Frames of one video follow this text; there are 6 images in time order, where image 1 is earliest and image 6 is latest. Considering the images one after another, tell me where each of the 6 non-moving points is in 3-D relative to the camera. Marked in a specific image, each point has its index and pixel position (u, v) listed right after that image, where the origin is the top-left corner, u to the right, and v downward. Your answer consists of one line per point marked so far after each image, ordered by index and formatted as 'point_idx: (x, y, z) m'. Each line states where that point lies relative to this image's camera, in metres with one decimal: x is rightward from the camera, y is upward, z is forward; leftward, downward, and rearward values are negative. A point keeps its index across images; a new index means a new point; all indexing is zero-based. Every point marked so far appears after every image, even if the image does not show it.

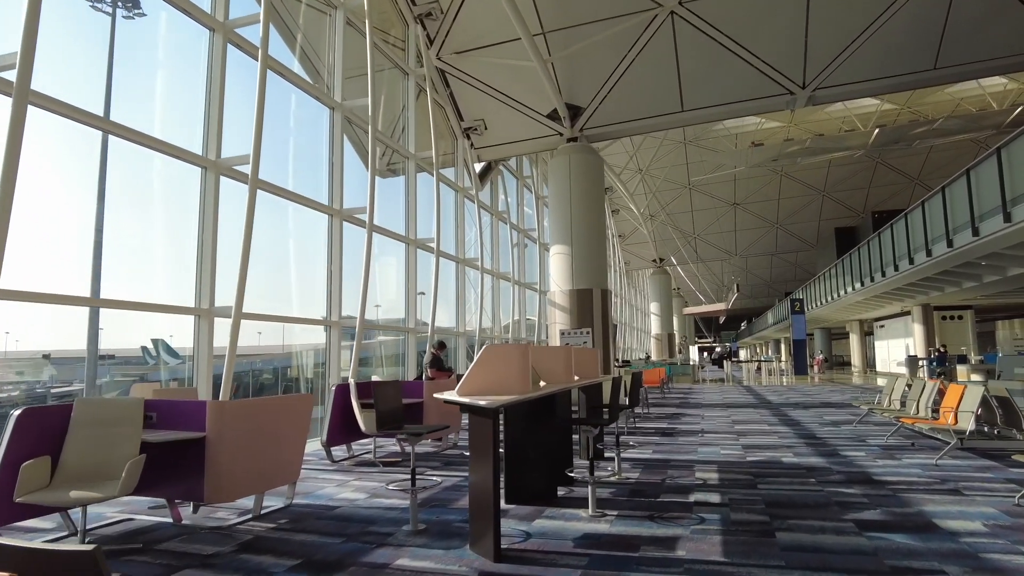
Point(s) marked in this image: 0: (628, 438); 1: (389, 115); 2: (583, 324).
0: (+1.3, -1.7, +7.5) m
1: (-2.2, +3.0, +11.5) m
2: (+1.4, -0.7, +13.0) m
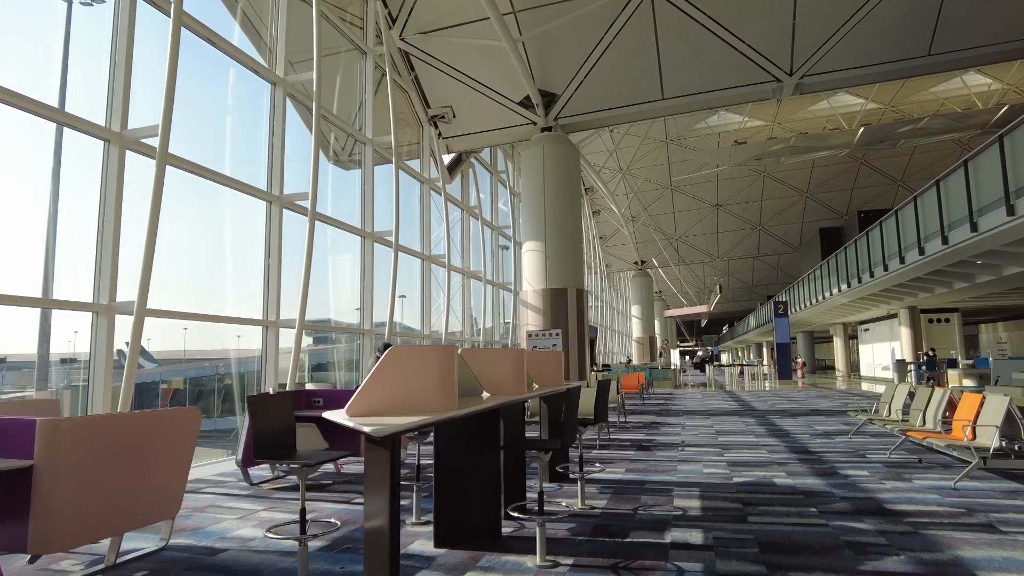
0: (+0.9, -1.7, +6.6) m
1: (-2.7, +3.1, +10.5) m
2: (+0.8, -0.7, +12.1) m
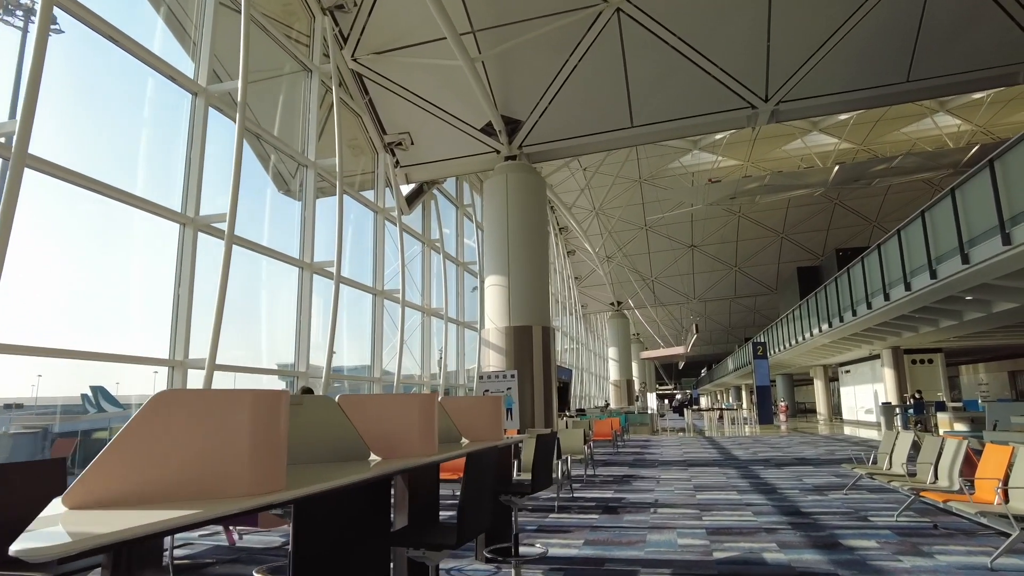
0: (+0.4, -1.9, +5.5) m
1: (-3.3, +2.5, +9.7) m
2: (+0.1, -1.3, +11.1) m
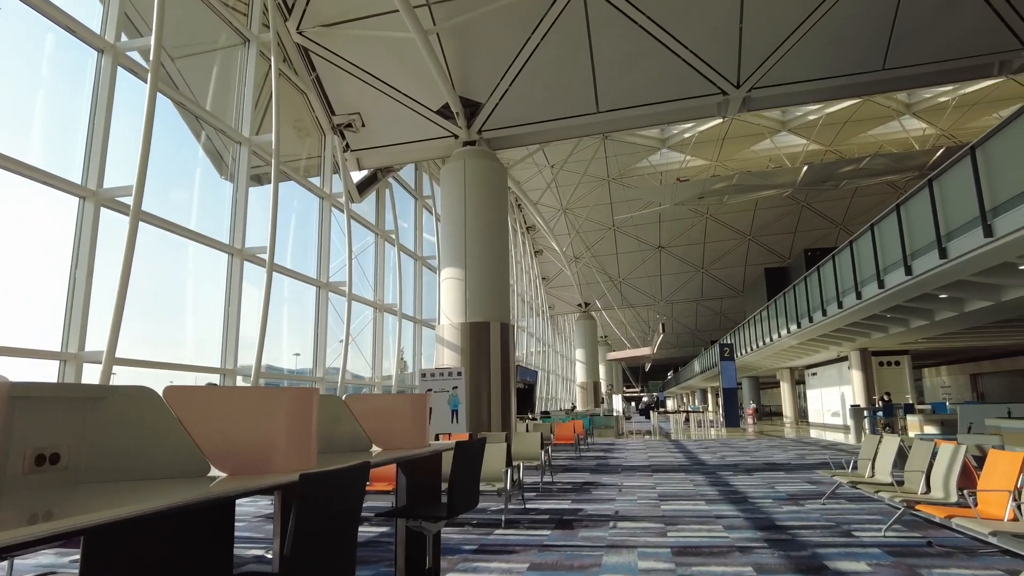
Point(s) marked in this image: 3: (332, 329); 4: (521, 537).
0: (-0.1, -1.8, +4.8) m
1: (-3.9, +2.7, +8.8) m
2: (-0.6, -1.2, +10.4) m
3: (-3.0, -0.7, +11.0) m
4: (+0.1, -1.8, +4.9) m
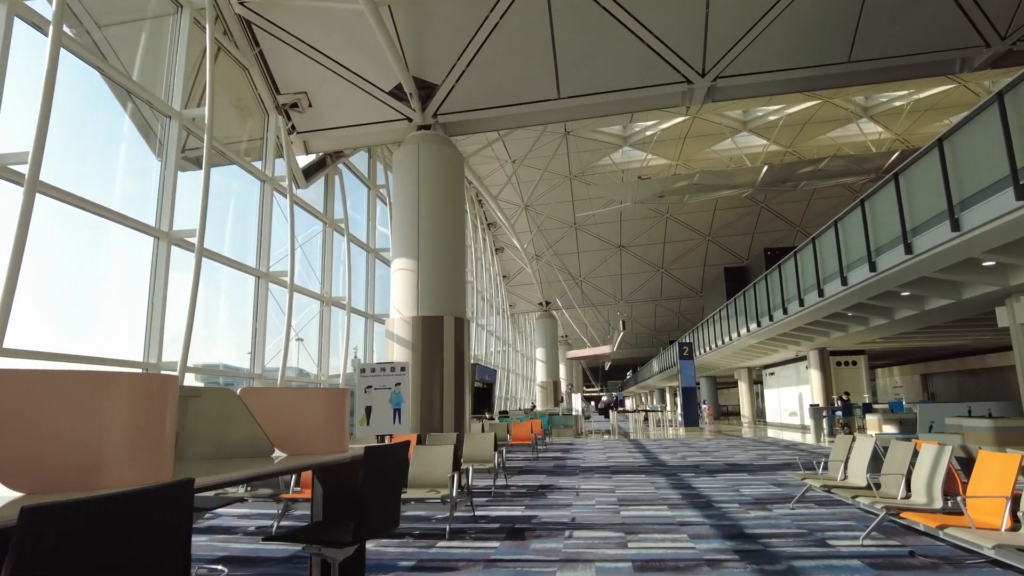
0: (-0.5, -1.7, +4.3) m
1: (-4.4, +2.8, +8.0) m
2: (-1.2, -1.1, +9.8) m
3: (-3.7, -0.5, +10.3) m
4: (-0.3, -1.7, +4.4) m
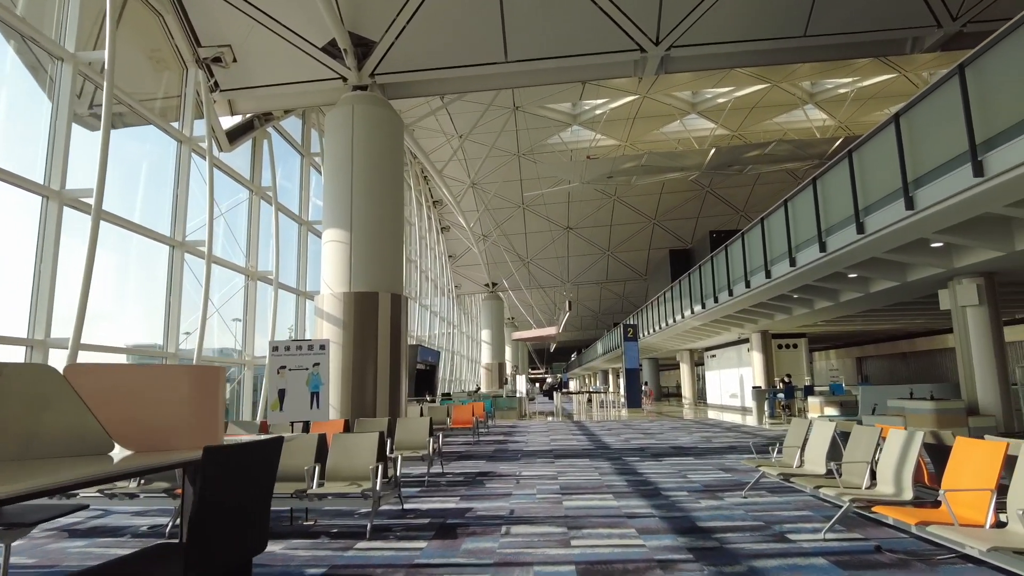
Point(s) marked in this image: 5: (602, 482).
0: (-0.9, -1.5, +3.7) m
1: (-5.1, +3.2, +7.0) m
2: (-2.1, -0.7, +9.2) m
3: (-4.5, -0.1, +9.4) m
4: (-0.7, -1.5, +3.8) m
5: (+0.9, -1.9, +6.5) m
